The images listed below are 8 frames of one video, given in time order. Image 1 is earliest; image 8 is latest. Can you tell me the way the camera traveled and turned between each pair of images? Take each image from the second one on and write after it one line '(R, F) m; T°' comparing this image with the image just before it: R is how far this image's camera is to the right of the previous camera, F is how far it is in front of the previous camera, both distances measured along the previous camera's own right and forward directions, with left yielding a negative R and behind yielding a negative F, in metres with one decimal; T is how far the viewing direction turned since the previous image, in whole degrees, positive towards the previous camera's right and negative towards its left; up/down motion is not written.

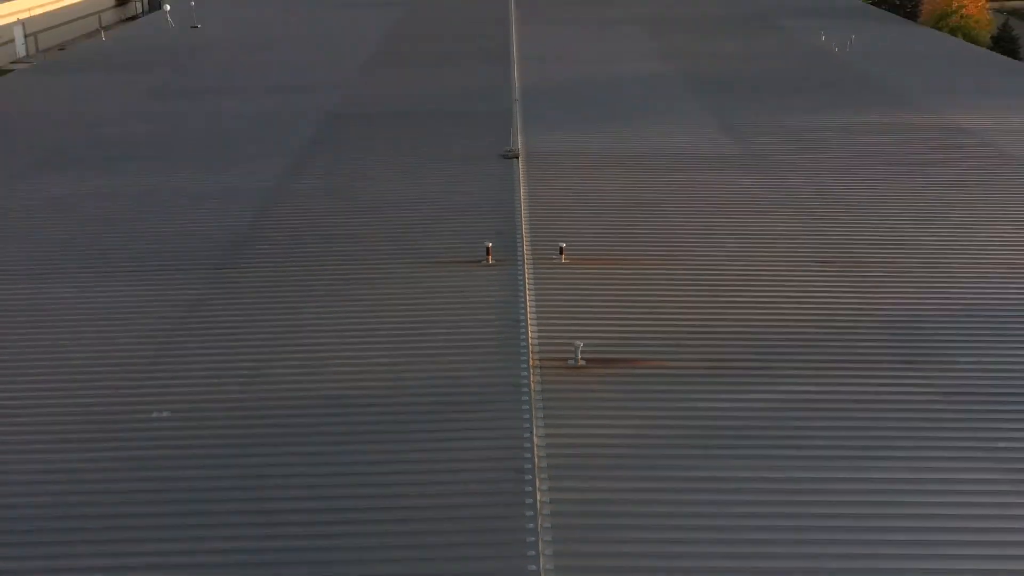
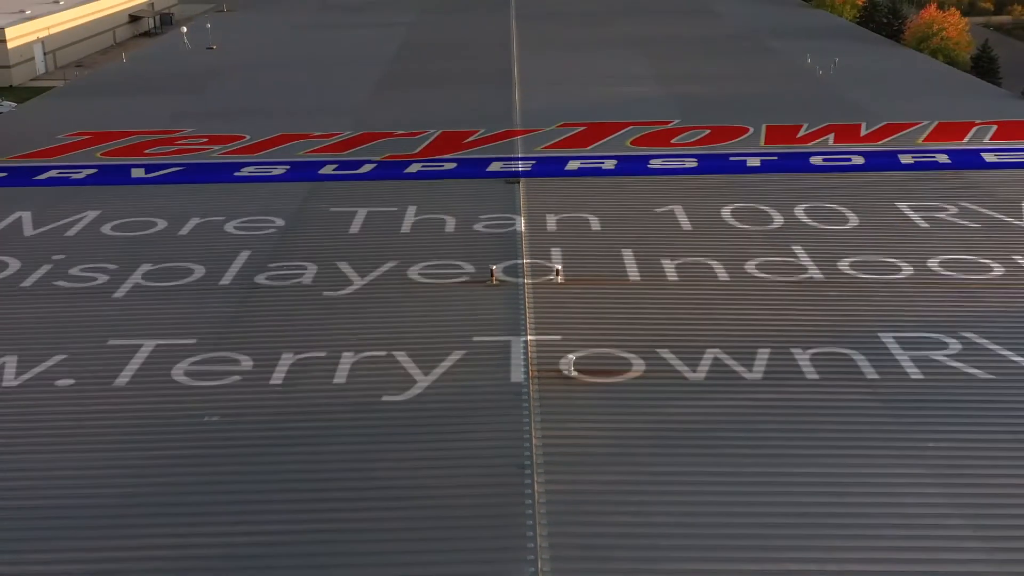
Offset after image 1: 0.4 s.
(0.0, -1.0) m; 0°
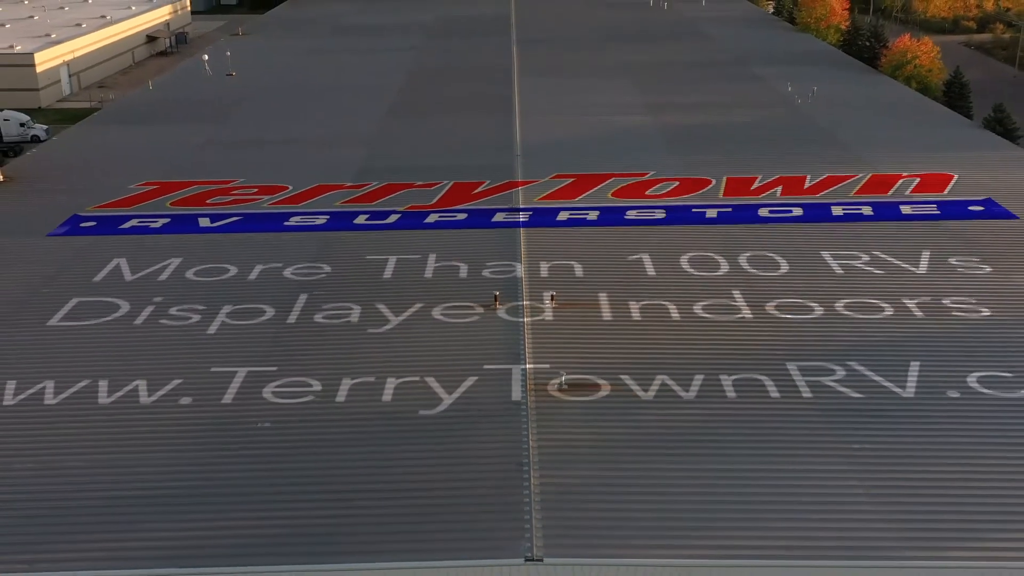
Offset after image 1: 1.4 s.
(0.0, -1.6) m; 0°
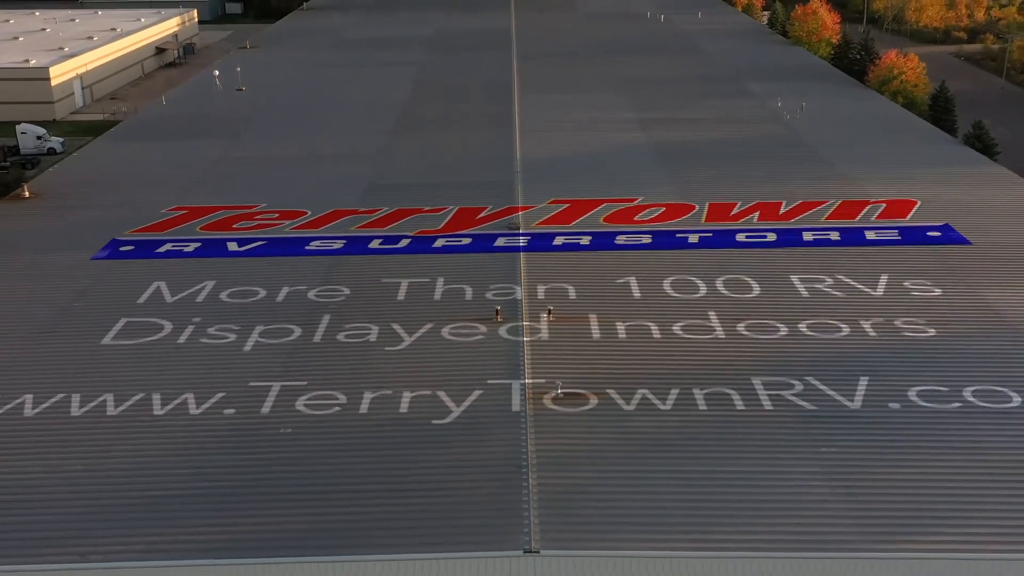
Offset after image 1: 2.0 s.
(0.0, -0.9) m; 0°
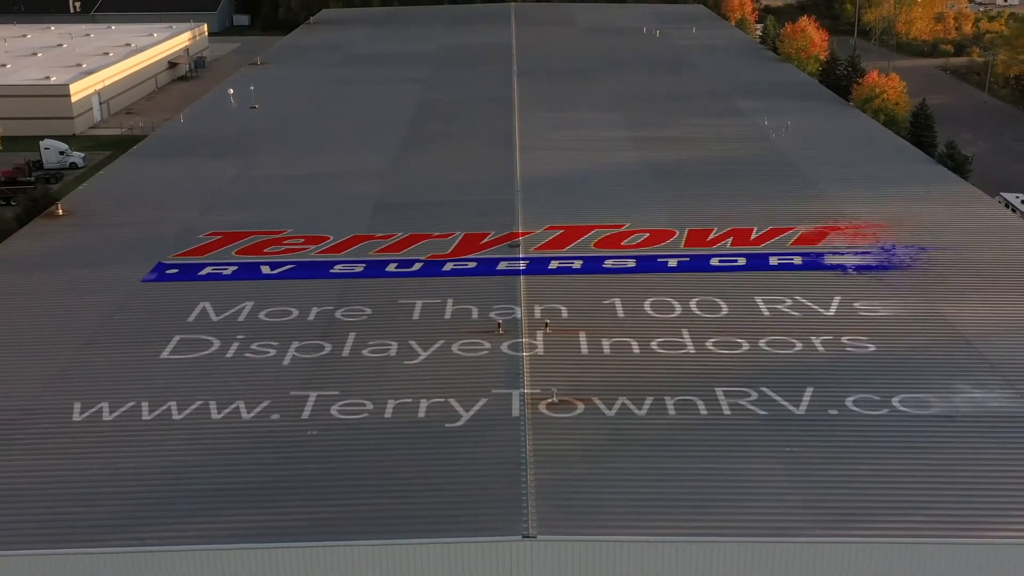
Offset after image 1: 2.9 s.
(0.0, -1.3) m; 0°
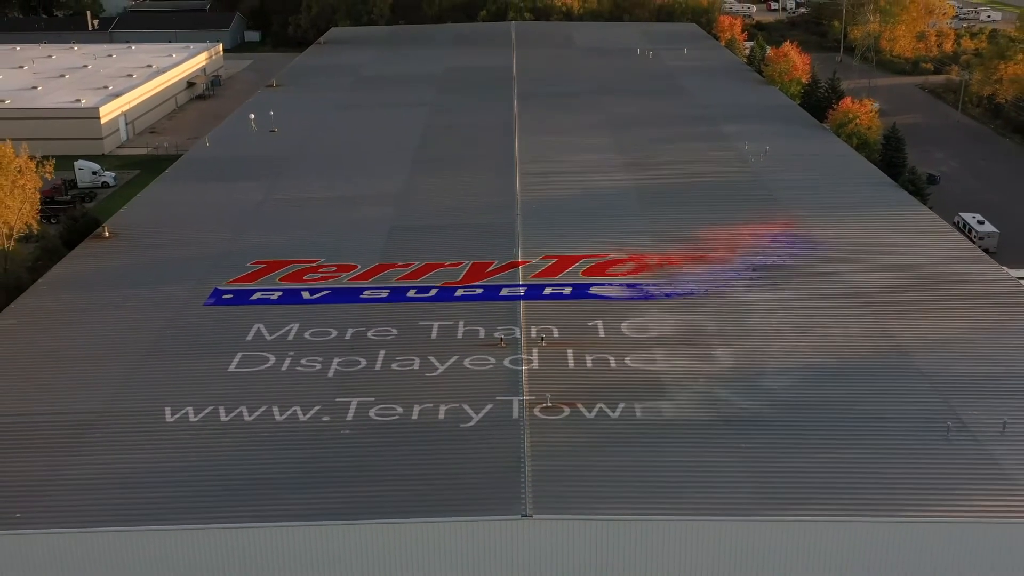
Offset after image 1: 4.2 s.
(0.0, -2.2) m; 0°
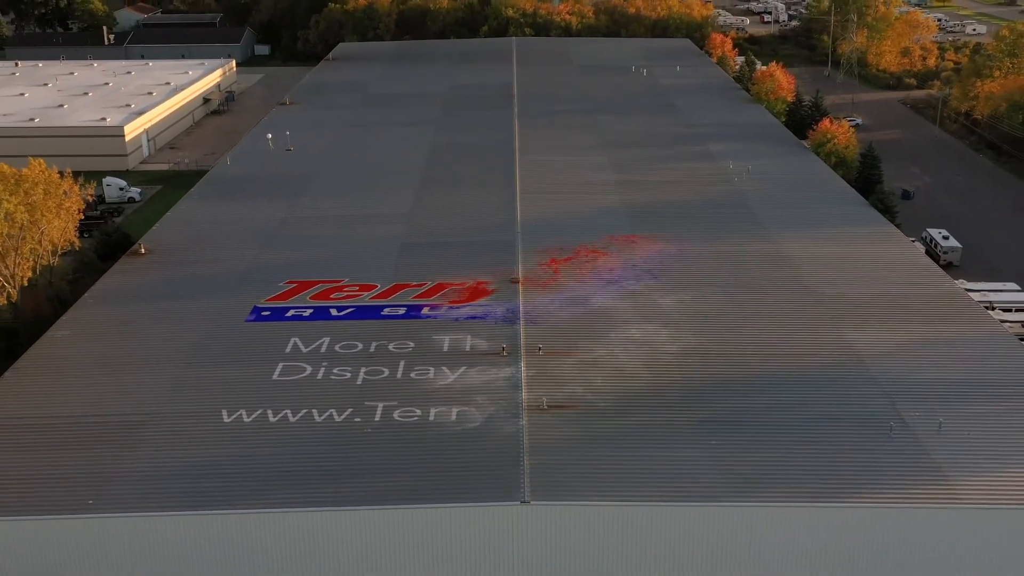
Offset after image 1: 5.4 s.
(0.0, -2.0) m; 0°
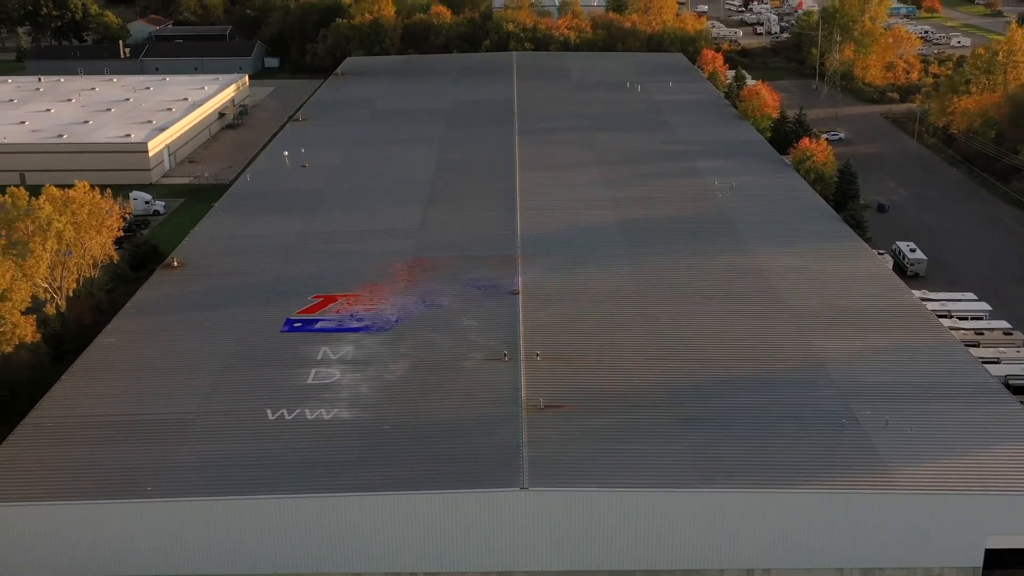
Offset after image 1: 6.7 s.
(0.0, -2.2) m; 0°
